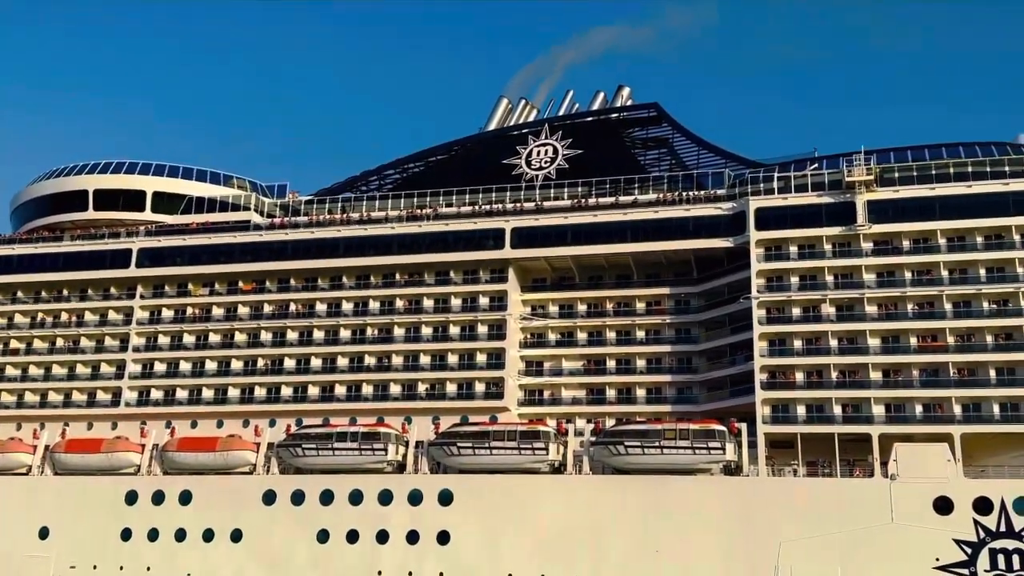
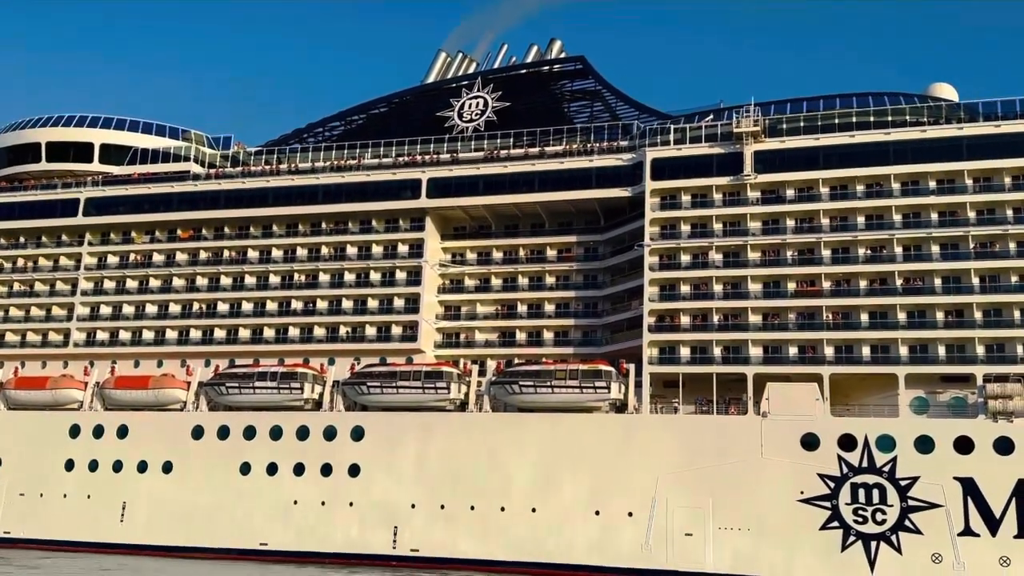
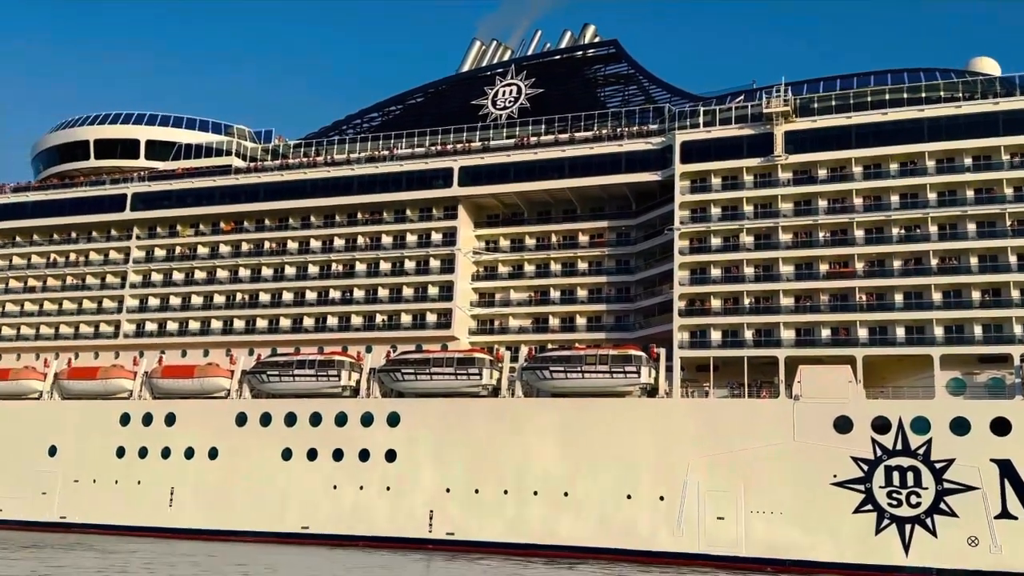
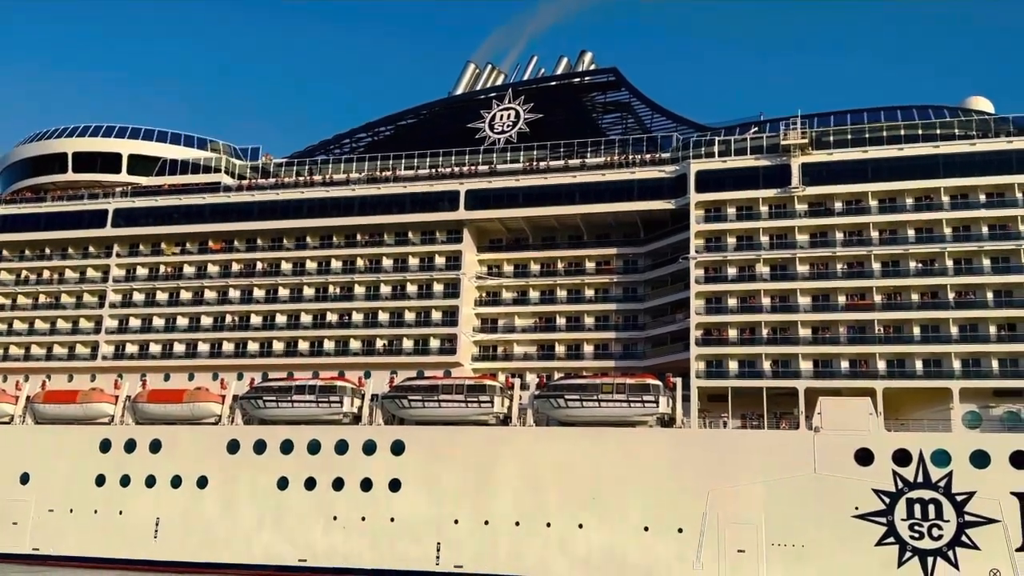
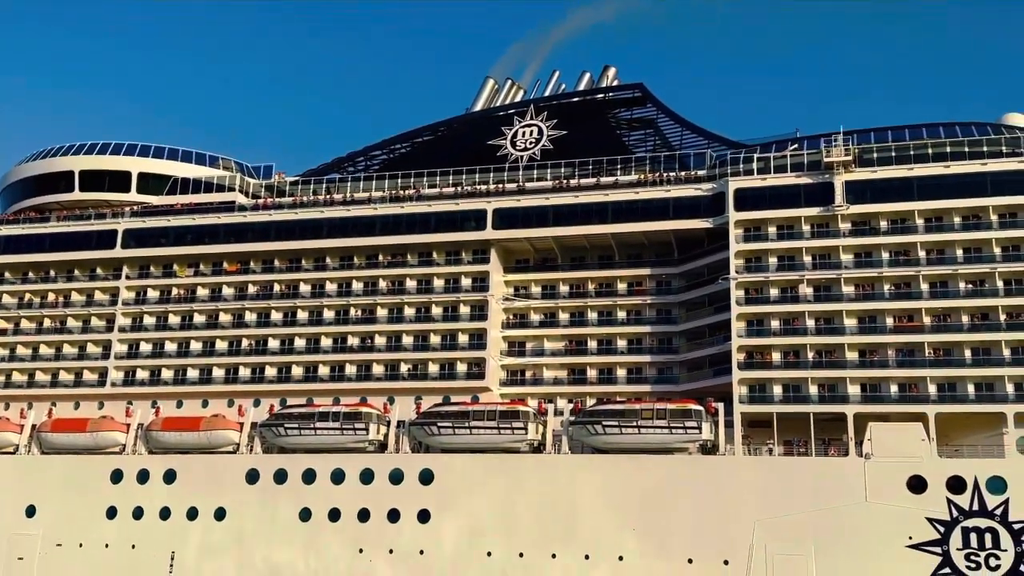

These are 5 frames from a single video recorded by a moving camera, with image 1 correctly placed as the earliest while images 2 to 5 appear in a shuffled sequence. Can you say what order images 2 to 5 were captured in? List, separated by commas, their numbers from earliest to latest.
5, 4, 2, 3
